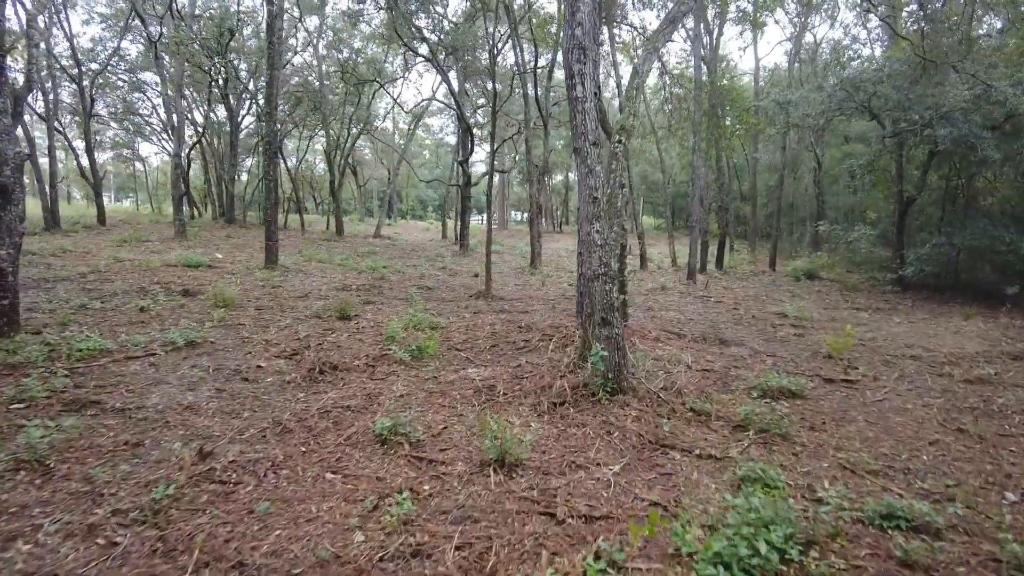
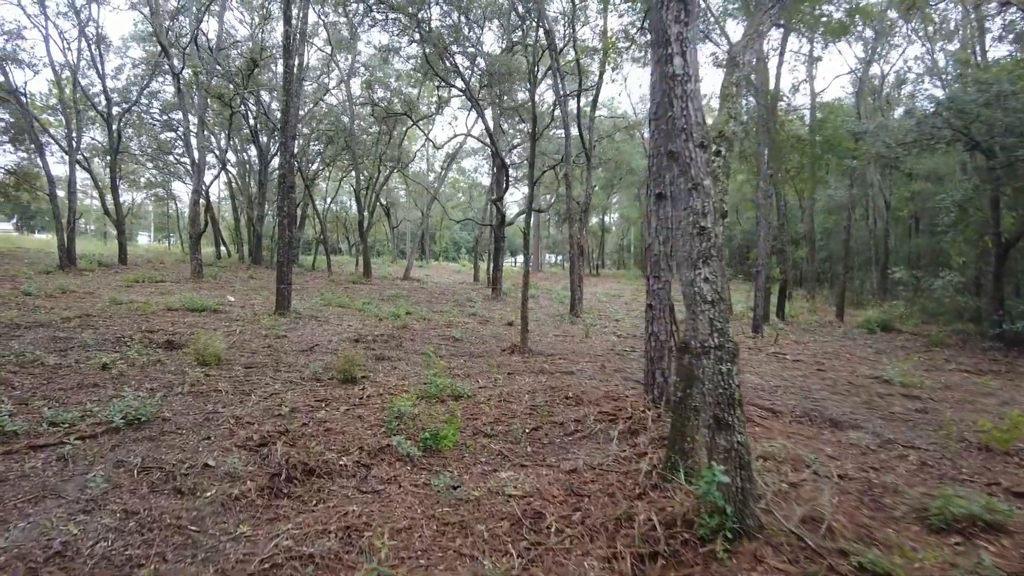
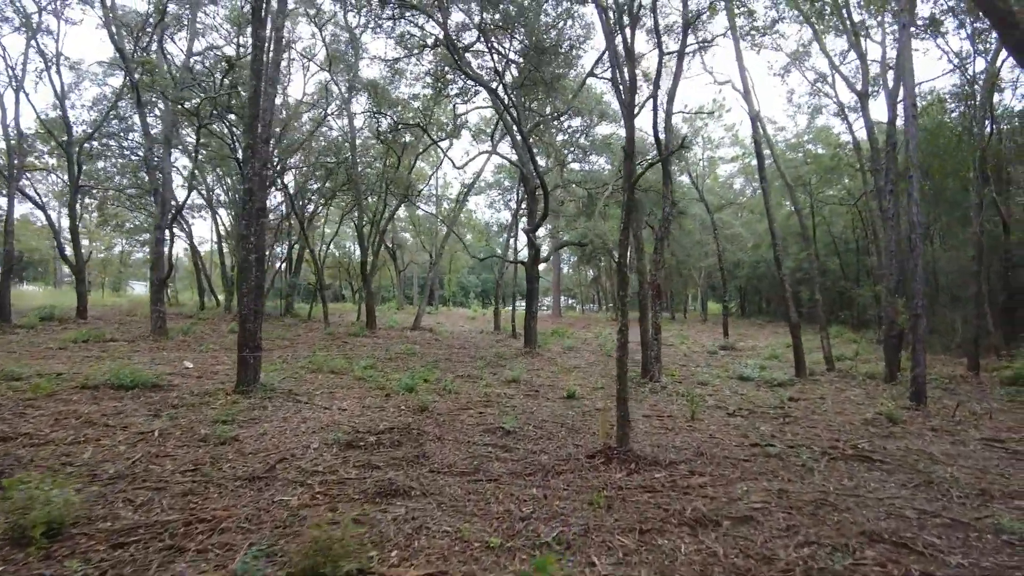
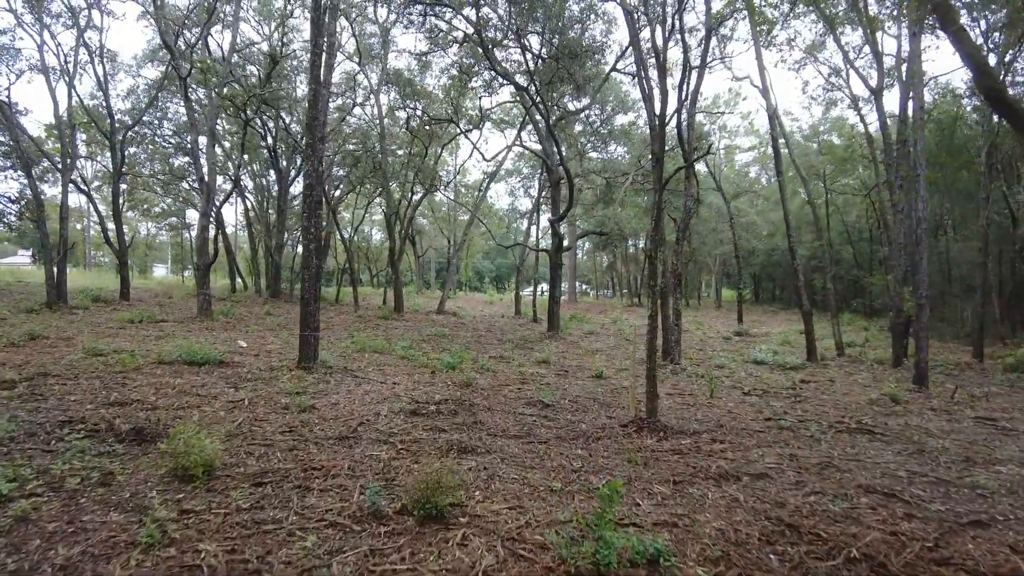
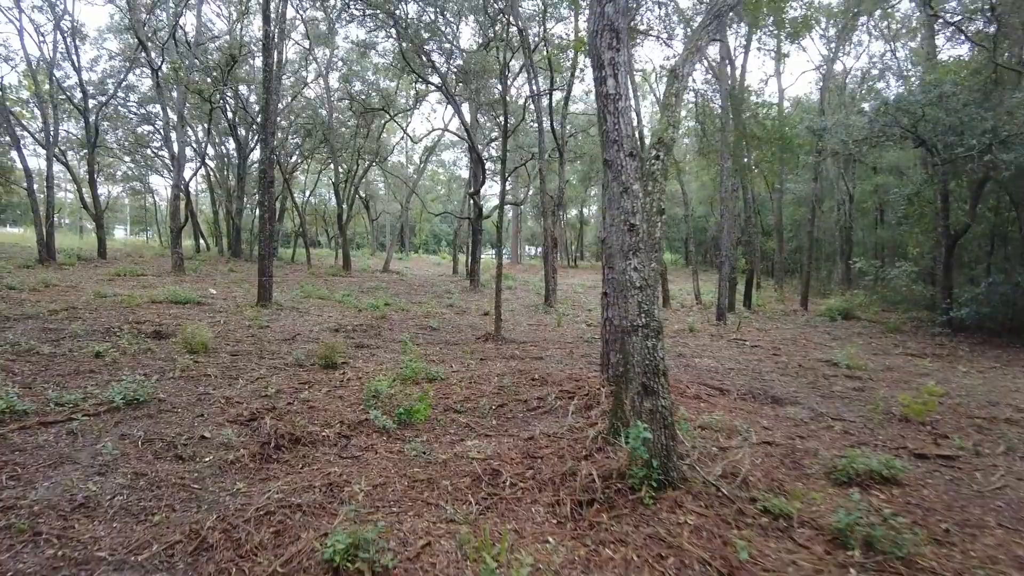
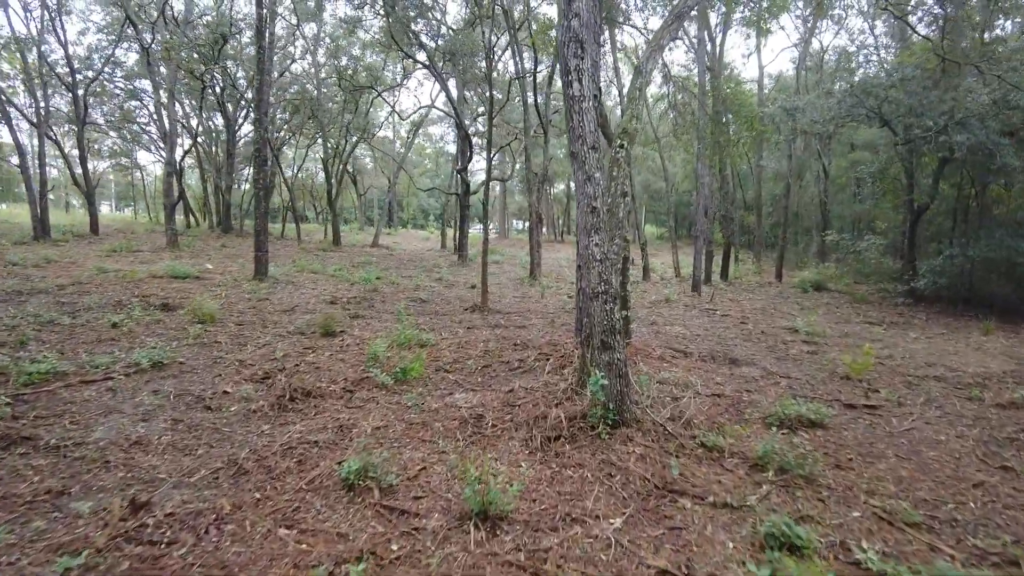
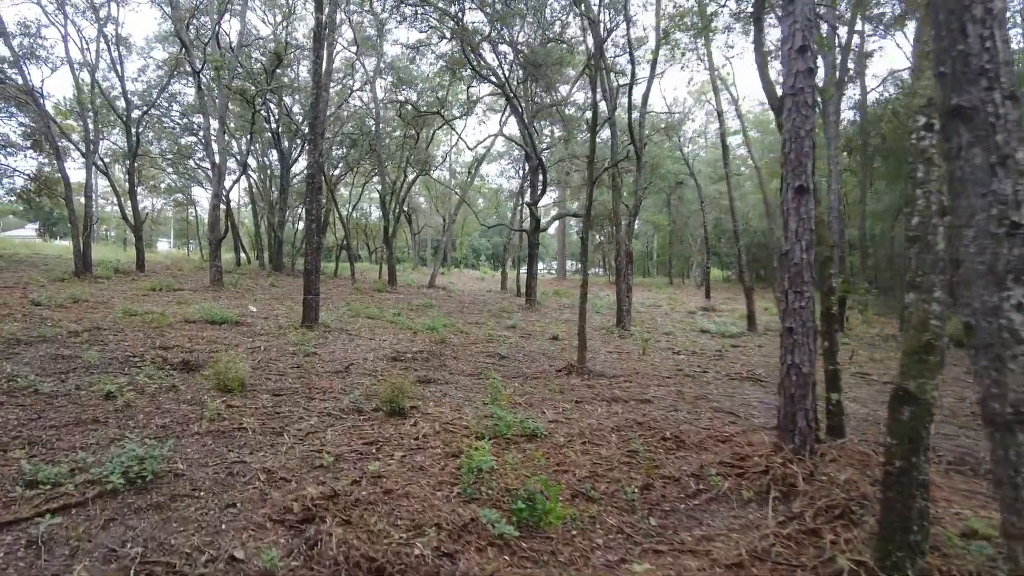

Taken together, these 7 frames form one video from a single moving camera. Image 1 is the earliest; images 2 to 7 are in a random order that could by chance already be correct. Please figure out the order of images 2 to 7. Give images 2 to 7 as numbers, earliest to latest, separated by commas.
6, 5, 2, 7, 4, 3
